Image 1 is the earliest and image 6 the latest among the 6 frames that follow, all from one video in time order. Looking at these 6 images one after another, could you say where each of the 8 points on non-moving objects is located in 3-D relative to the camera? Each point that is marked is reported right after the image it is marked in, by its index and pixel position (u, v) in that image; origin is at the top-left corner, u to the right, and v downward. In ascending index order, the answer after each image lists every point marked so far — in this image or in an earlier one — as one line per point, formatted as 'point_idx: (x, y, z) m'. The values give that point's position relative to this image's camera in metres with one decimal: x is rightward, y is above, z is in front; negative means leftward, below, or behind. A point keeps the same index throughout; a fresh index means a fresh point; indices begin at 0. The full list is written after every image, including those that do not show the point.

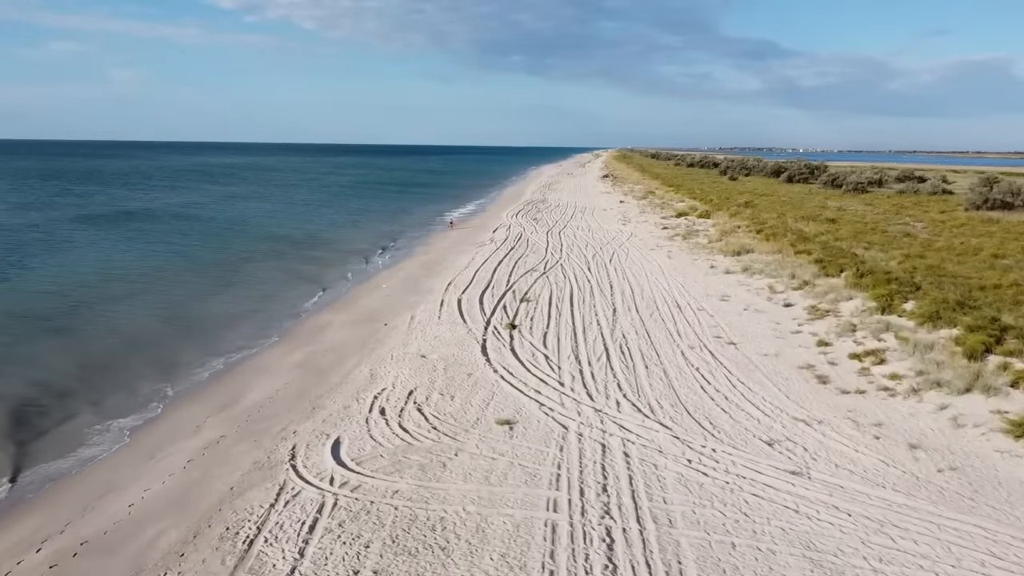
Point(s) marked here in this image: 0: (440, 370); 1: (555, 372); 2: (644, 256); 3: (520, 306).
0: (-0.7, -0.8, +9.5) m
1: (+0.4, -0.9, +9.4) m
2: (+2.7, +0.6, +19.1) m
3: (+0.1, -0.3, +13.2) m
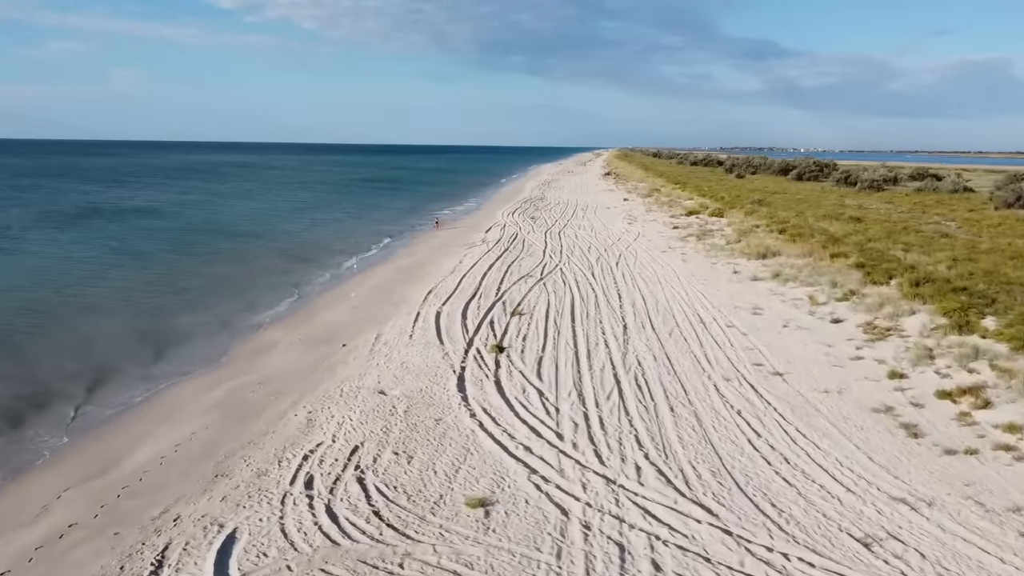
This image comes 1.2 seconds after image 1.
0: (-0.9, -1.0, +7.2) m
1: (+0.3, -1.0, +7.1) m
2: (+2.6, +0.5, +16.8) m
3: (0.0, -0.4, +10.9) m
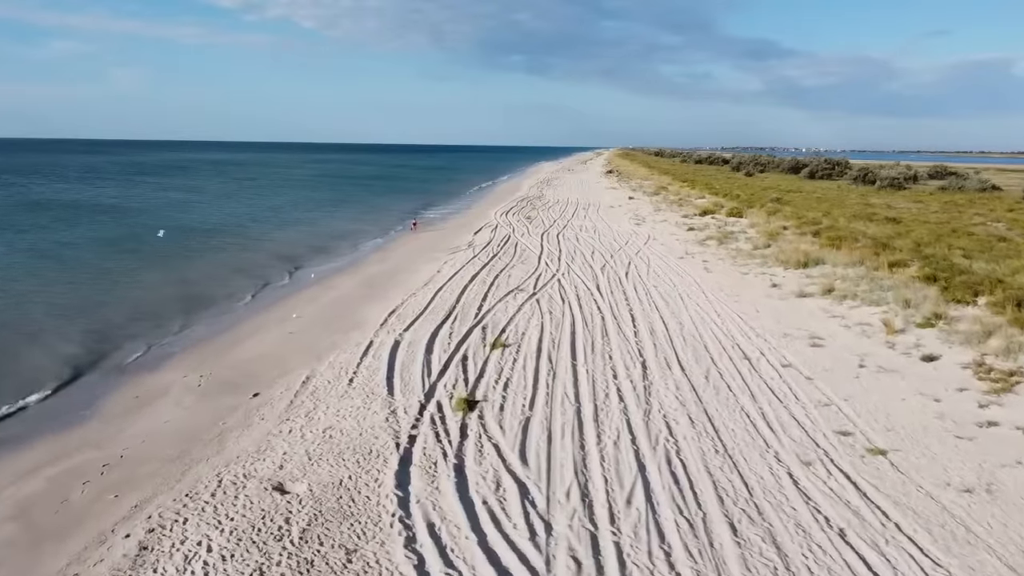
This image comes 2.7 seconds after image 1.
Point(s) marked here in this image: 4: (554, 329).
0: (-1.1, -1.2, +4.5) m
1: (+0.1, -1.2, +4.3) m
2: (+2.4, +0.3, +14.0) m
3: (-0.2, -0.6, +8.2) m
4: (+0.4, -0.4, +9.3) m
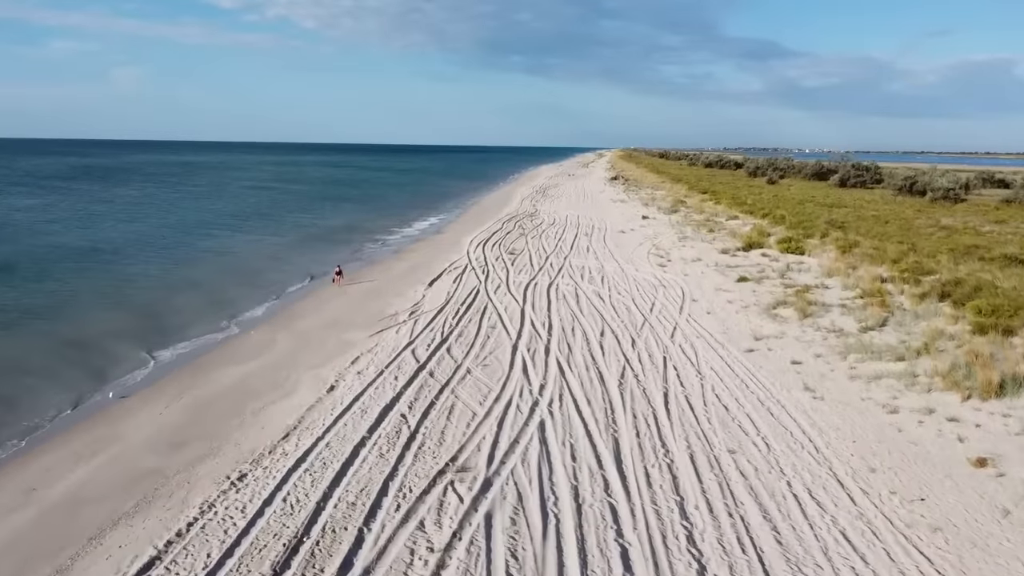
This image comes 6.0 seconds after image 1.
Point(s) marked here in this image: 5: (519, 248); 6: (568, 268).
0: (-1.5, -2.3, -1.6) m
1: (-0.3, -2.3, -1.7) m
2: (+2.0, -0.8, +7.9) m
3: (-0.6, -1.7, +2.1) m
4: (0.0, -1.5, +3.3) m
5: (+0.1, +0.8, +18.5) m
6: (+0.9, +0.3, +15.6) m
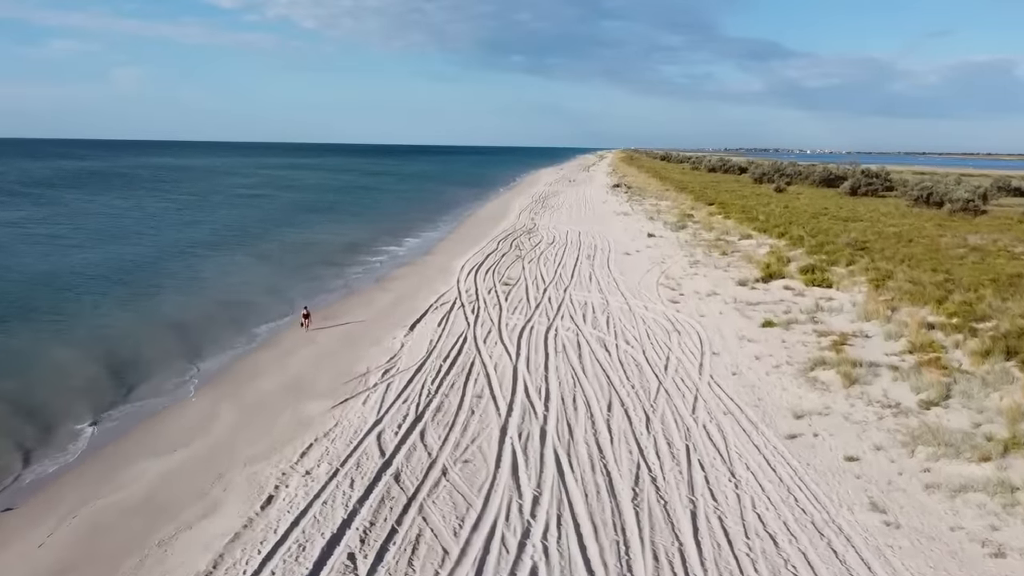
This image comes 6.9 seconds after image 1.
0: (-1.6, -2.9, -3.3) m
1: (-0.4, -2.9, -3.4) m
2: (+1.9, -1.4, +6.3) m
3: (-0.7, -2.3, +0.4) m
4: (-0.1, -2.1, +1.6) m
5: (+0.1, +0.2, +16.8) m
6: (+0.8, -0.2, +13.9) m
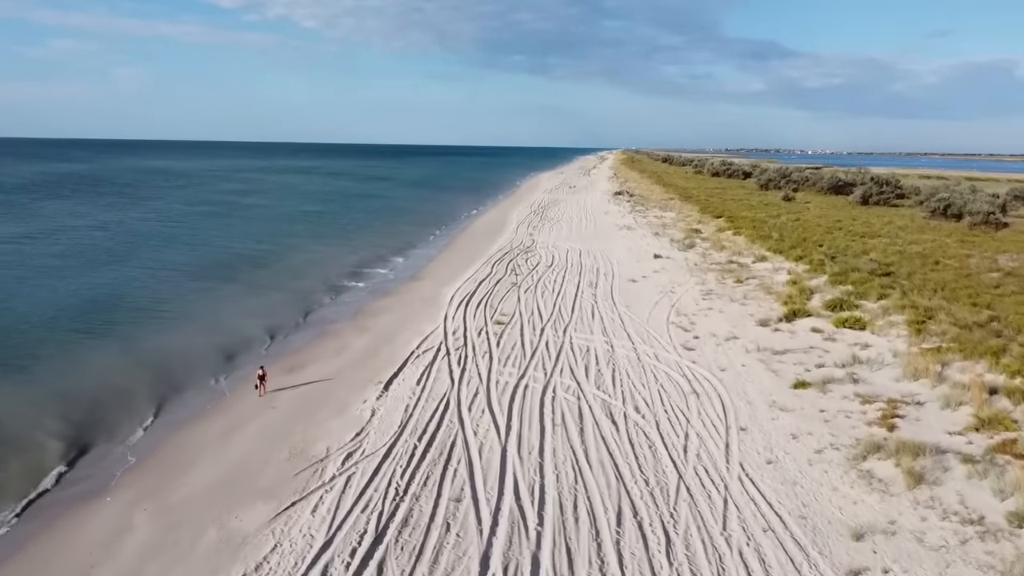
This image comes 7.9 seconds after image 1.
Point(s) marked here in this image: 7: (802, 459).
0: (-1.7, -3.5, -5.0) m
1: (-0.5, -3.5, -5.1) m
2: (+1.8, -2.0, +4.6) m
3: (-0.9, -2.9, -1.3) m
4: (-0.2, -2.7, -0.1) m
5: (0.0, -0.4, +15.1) m
6: (+0.7, -0.8, +12.2) m
7: (+2.5, -1.4, +7.9) m
